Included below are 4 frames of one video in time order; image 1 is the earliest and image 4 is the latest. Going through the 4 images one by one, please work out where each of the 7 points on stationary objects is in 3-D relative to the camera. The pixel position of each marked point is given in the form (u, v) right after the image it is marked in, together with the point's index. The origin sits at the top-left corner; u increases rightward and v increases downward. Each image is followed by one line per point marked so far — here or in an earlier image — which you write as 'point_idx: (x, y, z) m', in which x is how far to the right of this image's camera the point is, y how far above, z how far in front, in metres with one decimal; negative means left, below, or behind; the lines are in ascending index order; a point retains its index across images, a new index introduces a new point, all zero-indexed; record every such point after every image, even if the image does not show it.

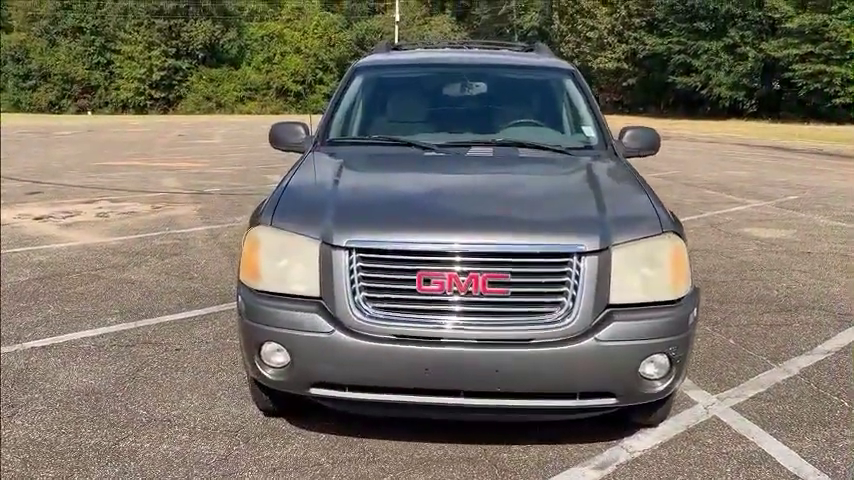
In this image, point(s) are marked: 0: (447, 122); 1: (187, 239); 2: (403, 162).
0: (+0.1, +0.8, +5.2) m
1: (-3.1, 0.0, +9.3) m
2: (-0.2, +0.5, +4.5) m
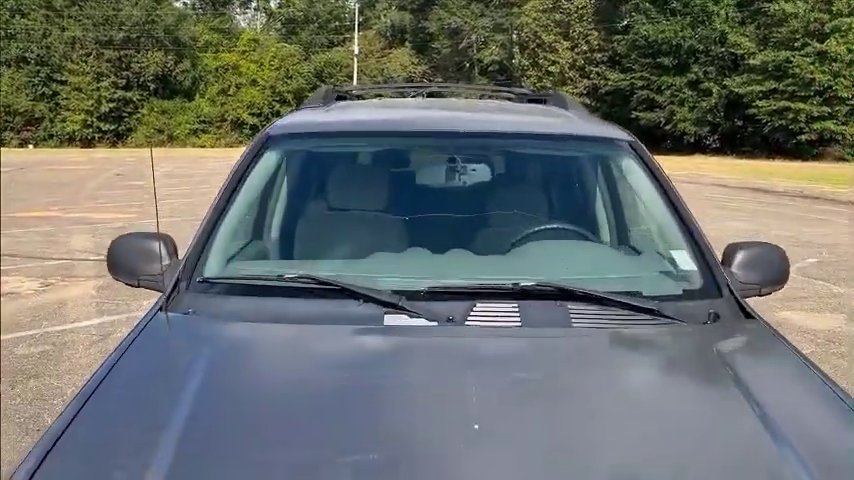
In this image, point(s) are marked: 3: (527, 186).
0: (0.0, 0.0, +3.1) m
1: (-3.5, -1.0, +6.9) m
2: (-0.3, -0.3, +2.3) m
3: (+0.5, +0.3, +3.3) m
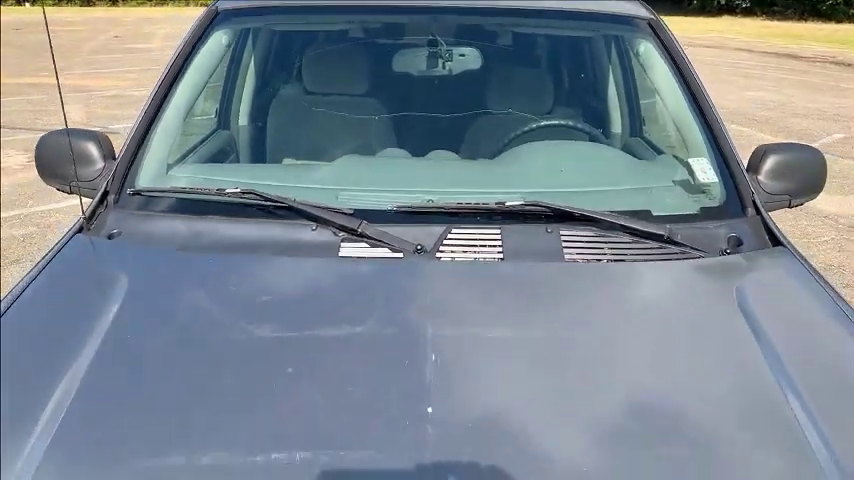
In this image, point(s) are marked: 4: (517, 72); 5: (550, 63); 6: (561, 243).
0: (-0.1, +0.4, +2.7) m
1: (-3.5, +0.2, +6.7) m
2: (-0.4, -0.1, +1.9) m
3: (+0.4, +0.7, +2.8) m
4: (+0.3, +0.7, +2.8) m
5: (+0.4, +0.7, +2.8) m
6: (+0.4, 0.0, +2.0) m
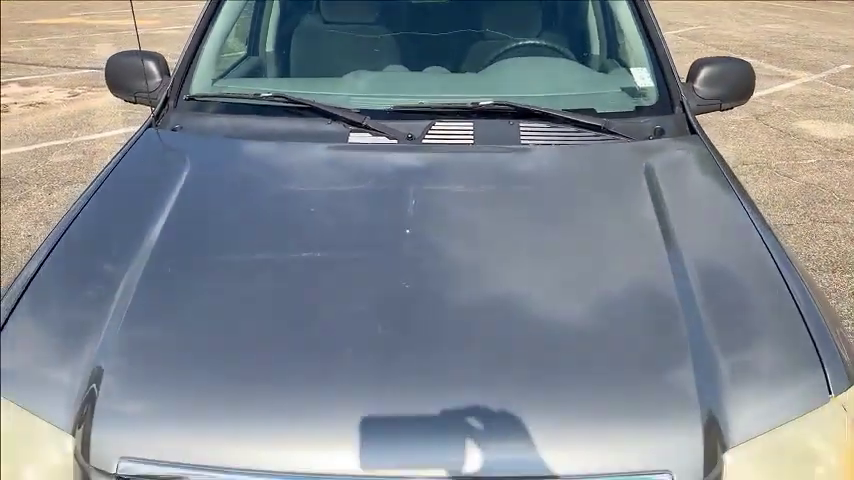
0: (-0.1, +0.8, +3.2) m
1: (-3.4, +0.9, +7.3) m
2: (-0.4, +0.3, +2.5) m
3: (+0.4, +1.1, +3.3) m
4: (+0.3, +1.1, +3.3) m
5: (+0.4, +1.1, +3.3) m
6: (+0.3, +0.4, +2.6) m
